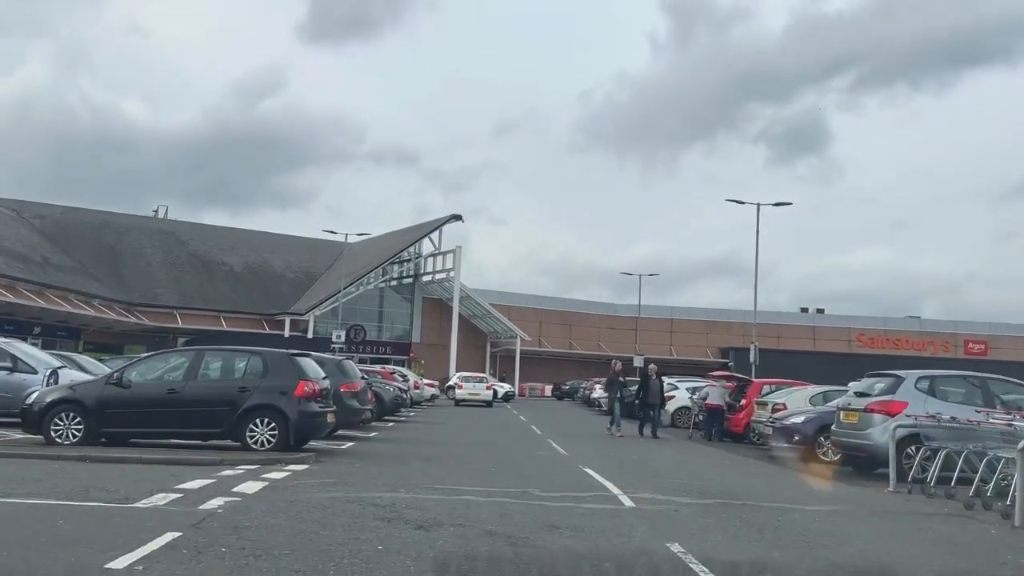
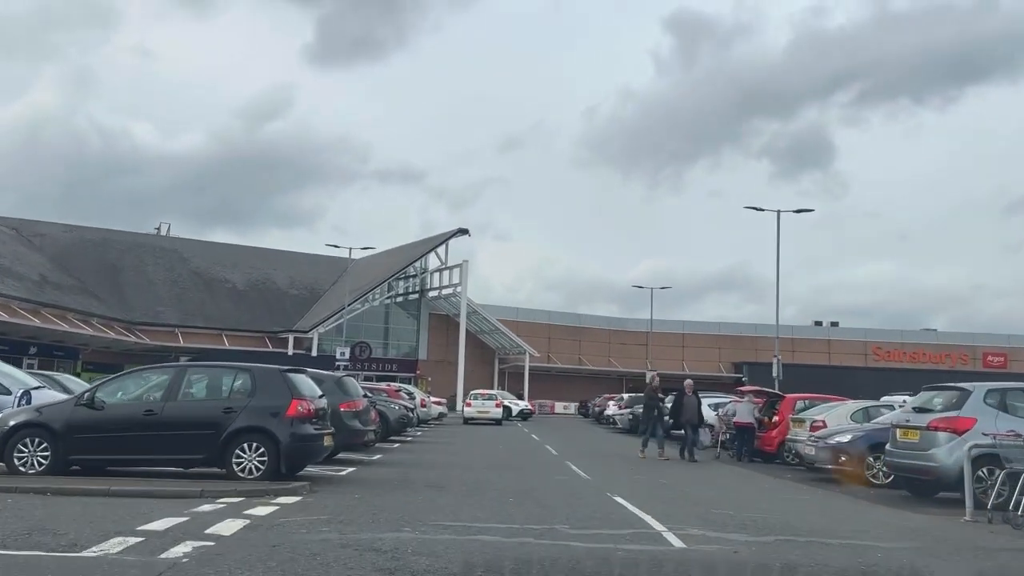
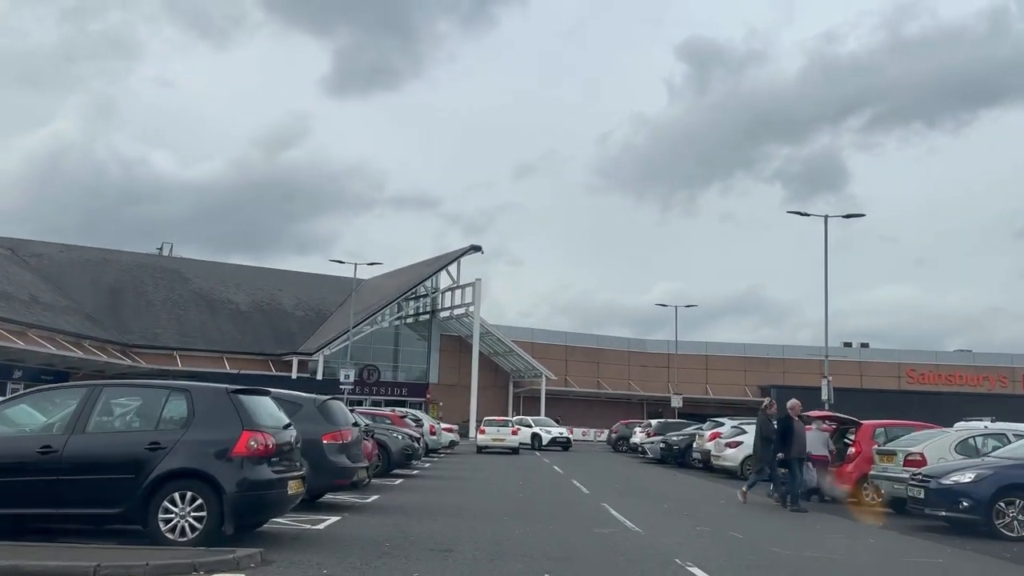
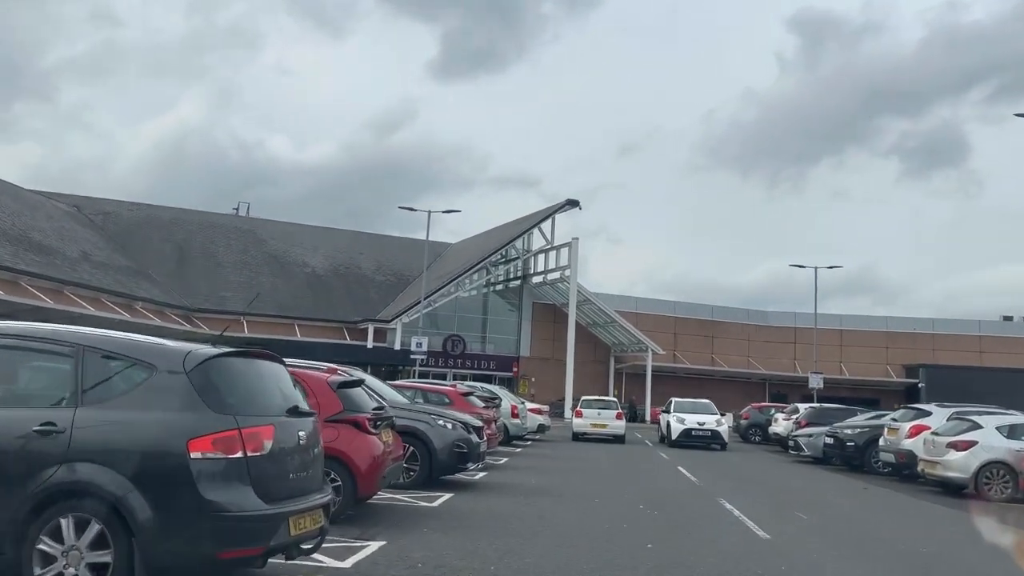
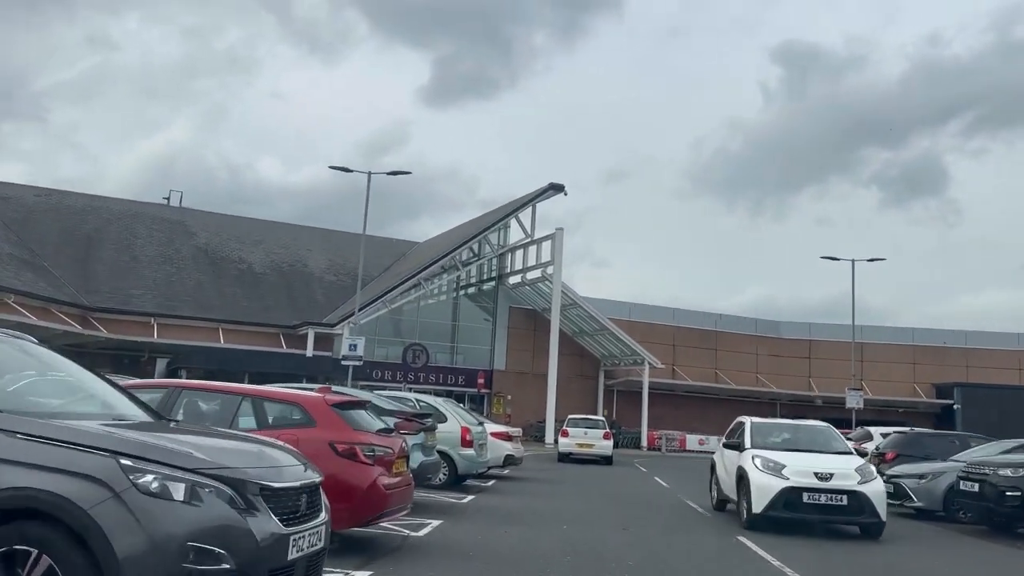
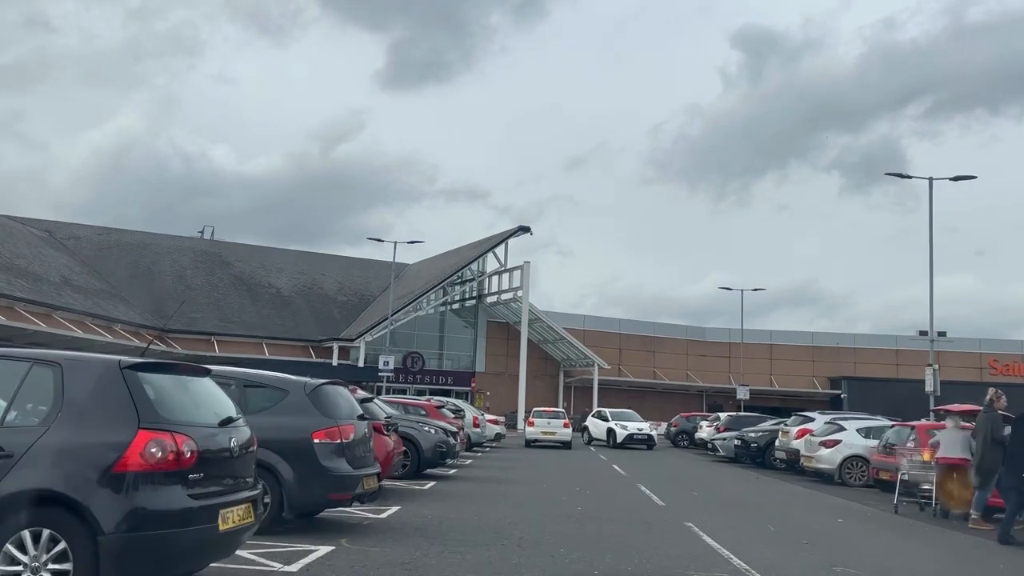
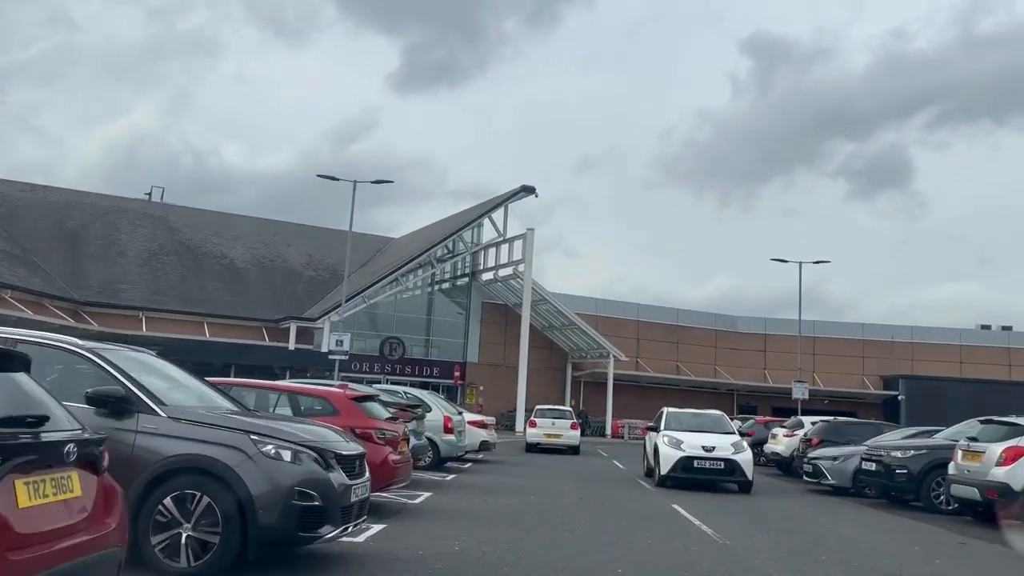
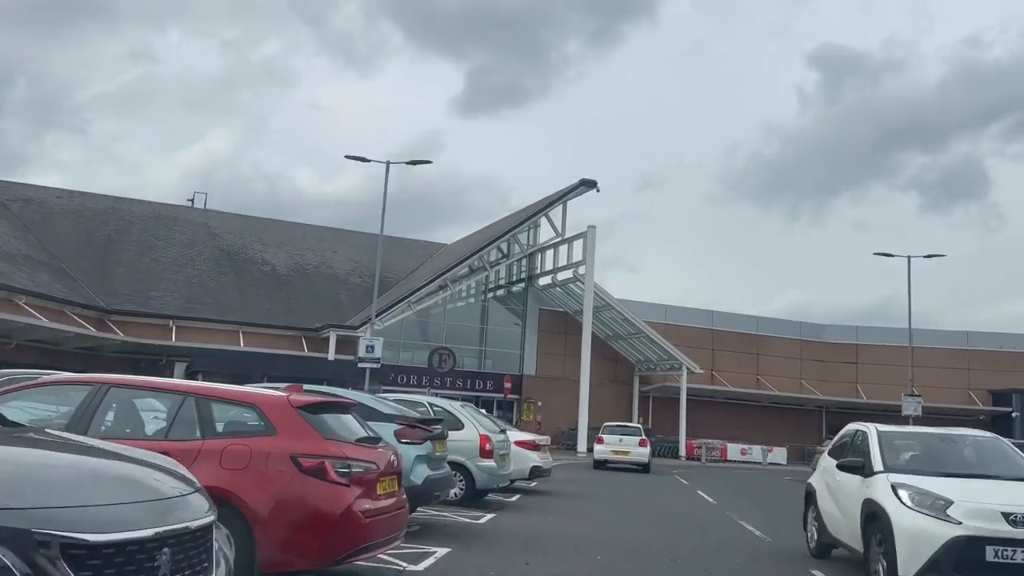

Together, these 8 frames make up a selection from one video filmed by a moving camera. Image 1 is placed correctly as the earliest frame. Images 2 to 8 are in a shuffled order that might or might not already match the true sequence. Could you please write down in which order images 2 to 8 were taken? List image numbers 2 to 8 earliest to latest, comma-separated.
2, 3, 6, 4, 7, 5, 8
